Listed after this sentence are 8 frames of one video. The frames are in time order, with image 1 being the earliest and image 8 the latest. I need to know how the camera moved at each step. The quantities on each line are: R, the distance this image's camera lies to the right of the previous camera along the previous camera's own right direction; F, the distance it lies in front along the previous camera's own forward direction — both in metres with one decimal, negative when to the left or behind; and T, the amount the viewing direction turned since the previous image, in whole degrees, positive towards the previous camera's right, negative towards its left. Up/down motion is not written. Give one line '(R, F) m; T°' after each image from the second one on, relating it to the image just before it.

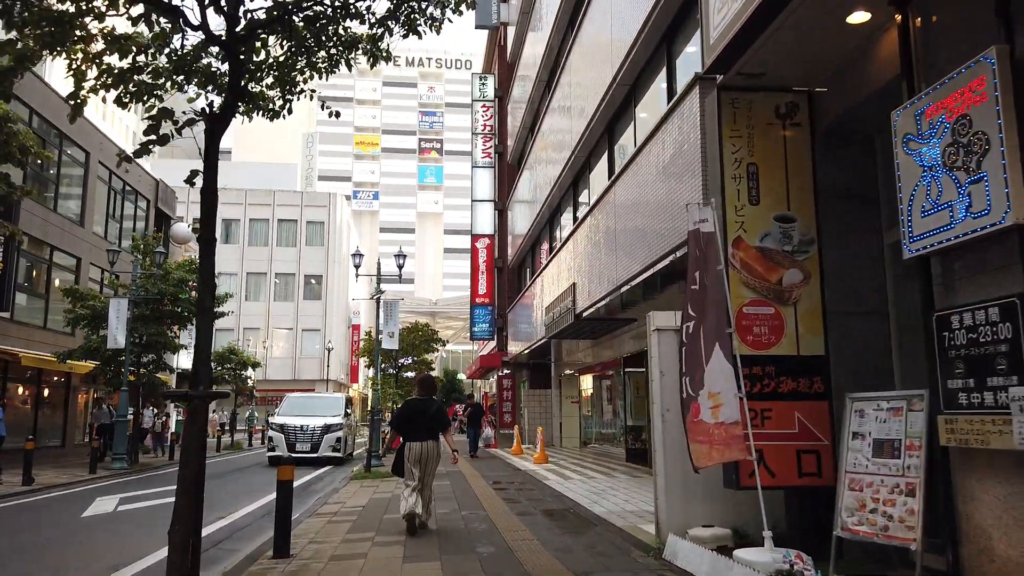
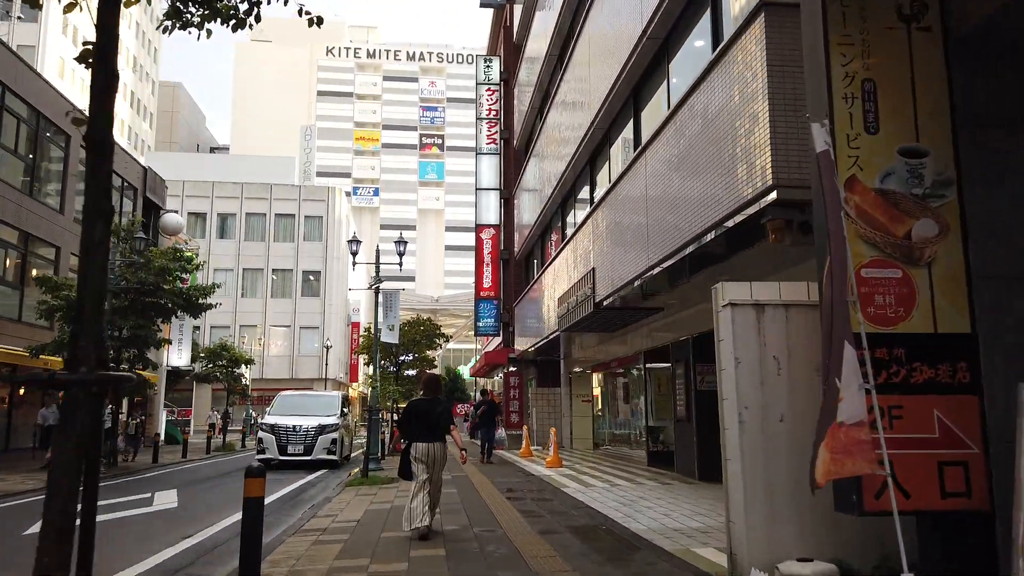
(-0.2, +1.4) m; 0°
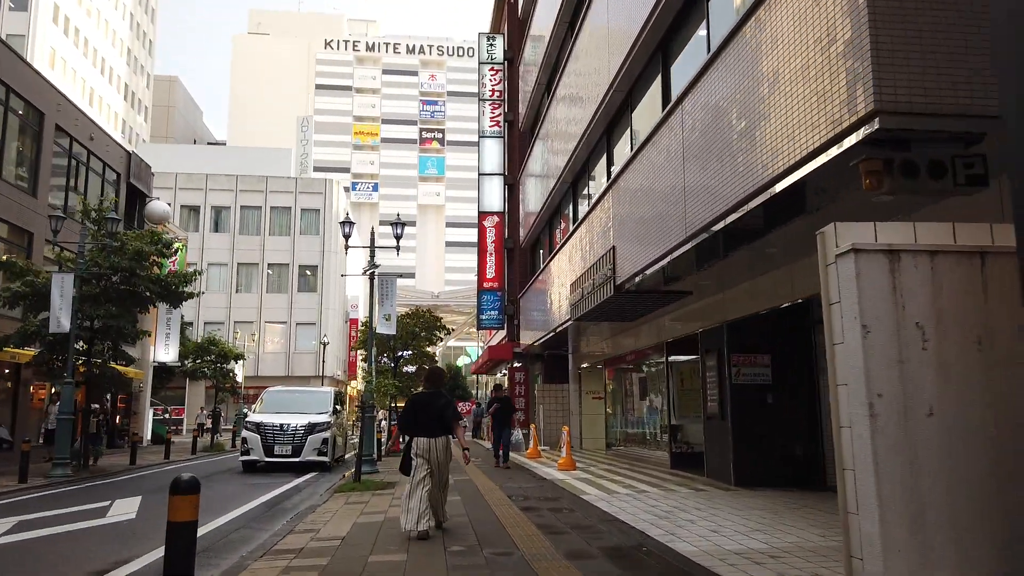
(-0.2, +1.5) m; 0°
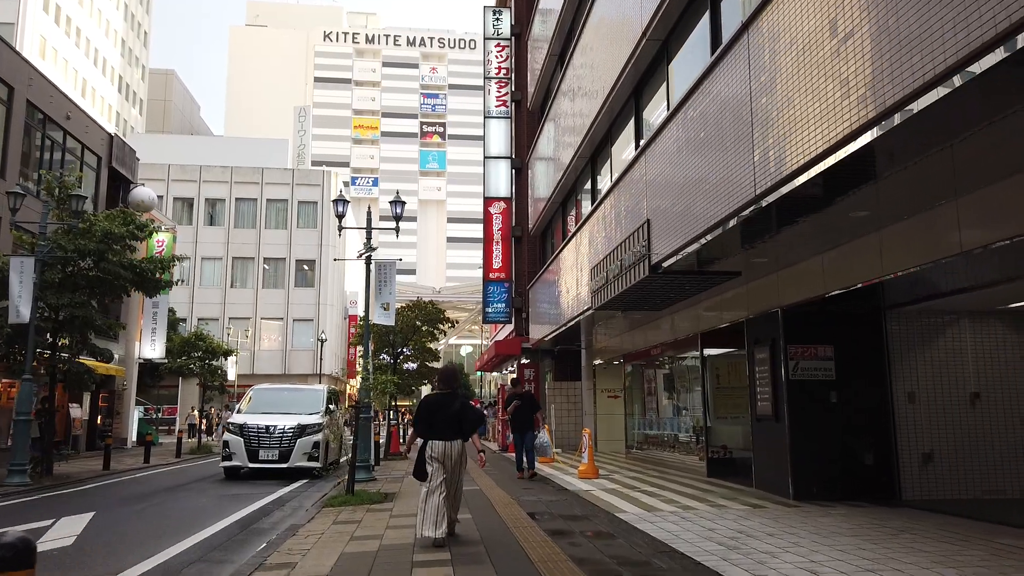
(-0.3, +1.6) m; 0°
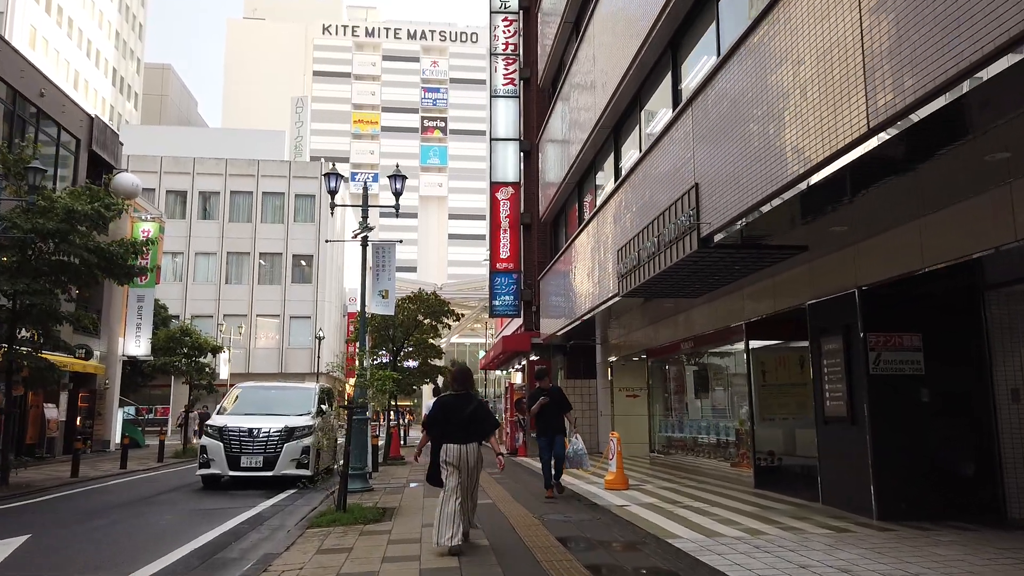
(-0.3, +1.6) m; 0°
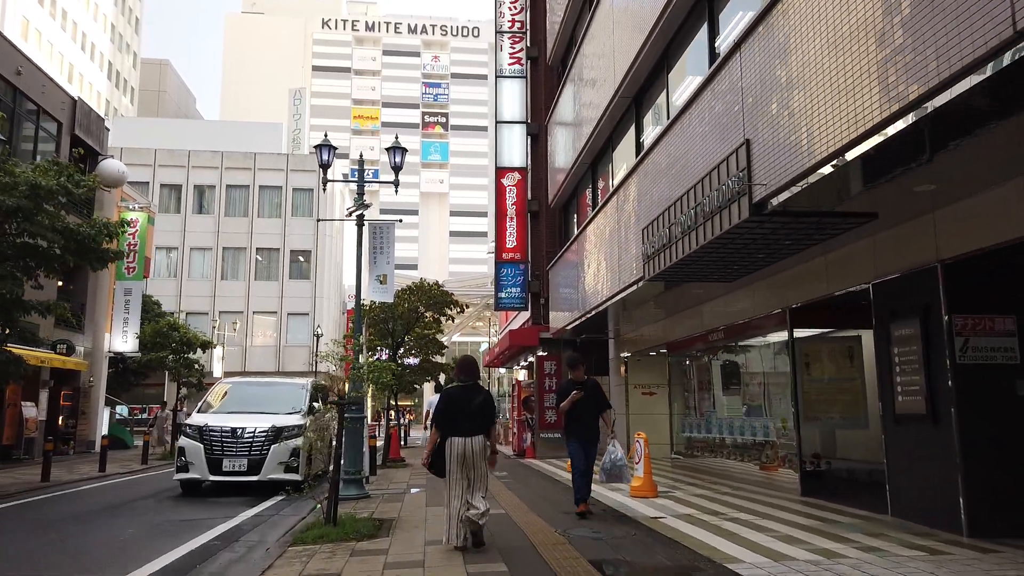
(-0.2, +1.2) m; 0°
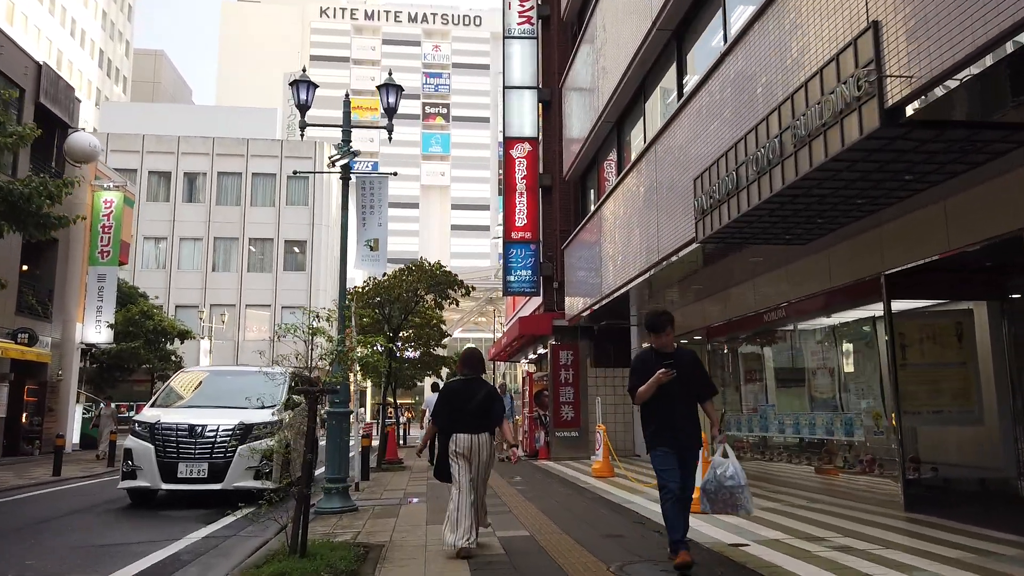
(-0.3, +2.0) m; 0°
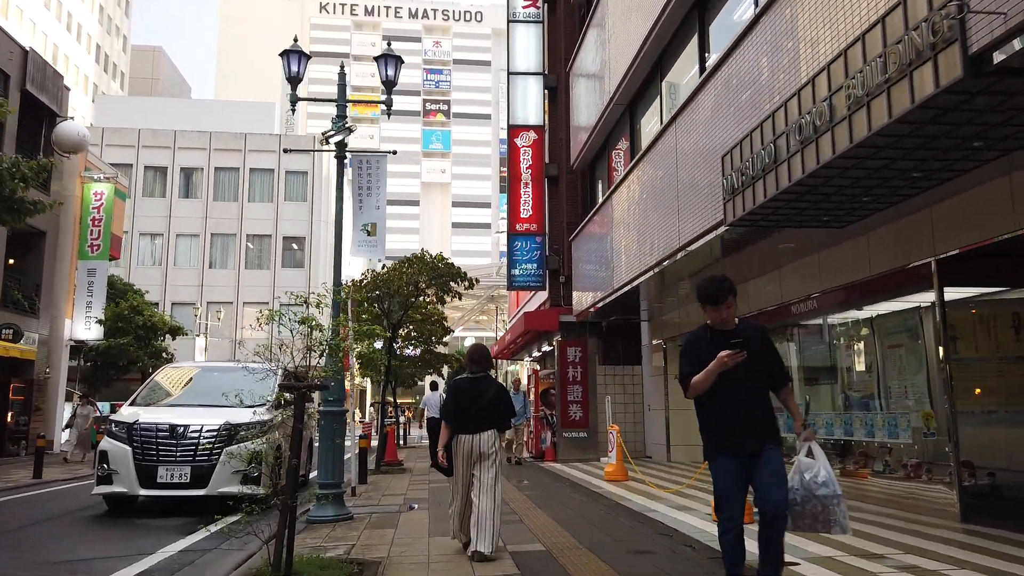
(-0.1, +0.7) m; 0°
